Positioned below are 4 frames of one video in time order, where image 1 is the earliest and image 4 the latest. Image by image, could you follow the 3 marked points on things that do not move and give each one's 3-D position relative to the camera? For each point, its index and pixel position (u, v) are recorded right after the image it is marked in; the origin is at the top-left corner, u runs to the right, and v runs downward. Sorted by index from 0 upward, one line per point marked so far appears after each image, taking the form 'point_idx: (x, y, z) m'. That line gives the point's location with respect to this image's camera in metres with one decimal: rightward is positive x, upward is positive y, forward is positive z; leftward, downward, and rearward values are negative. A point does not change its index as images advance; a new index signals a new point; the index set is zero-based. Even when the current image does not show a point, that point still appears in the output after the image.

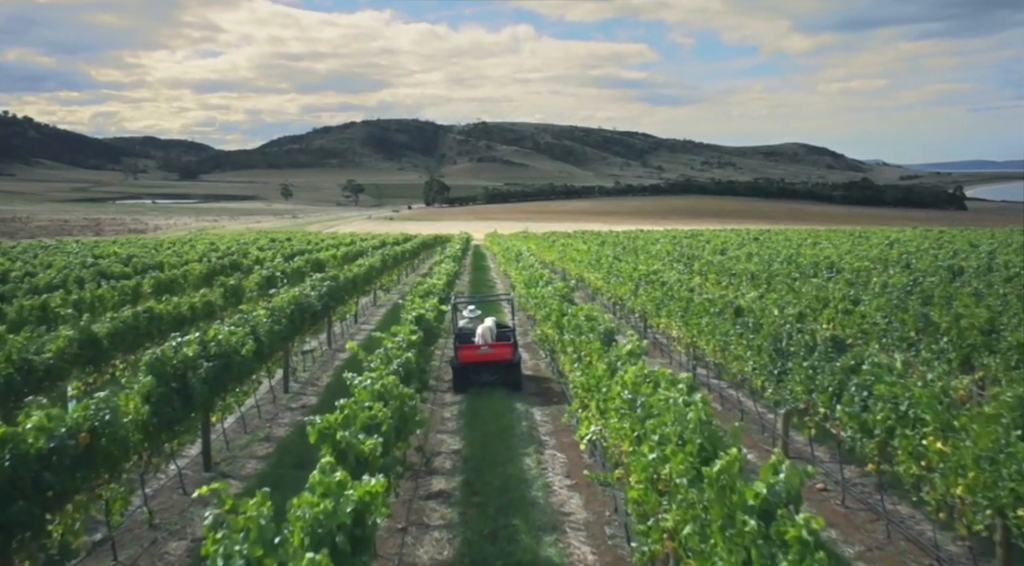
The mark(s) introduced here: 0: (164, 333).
0: (-6.4, -0.9, +13.7) m
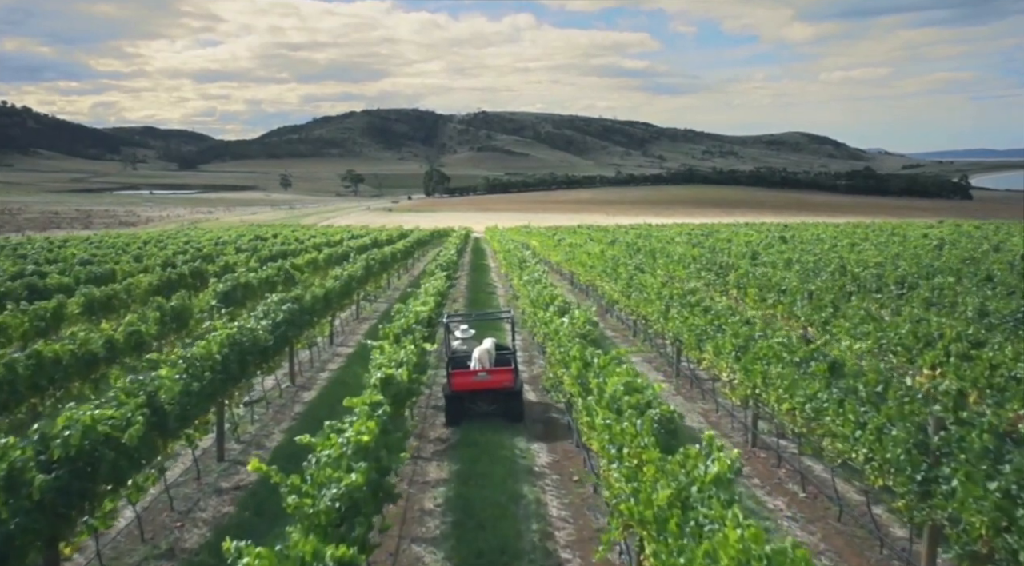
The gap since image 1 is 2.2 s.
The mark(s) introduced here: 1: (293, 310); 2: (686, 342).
0: (-6.4, -1.4, +10.5) m
1: (-4.0, -0.5, +13.7) m
2: (+3.1, -1.0, +13.1) m
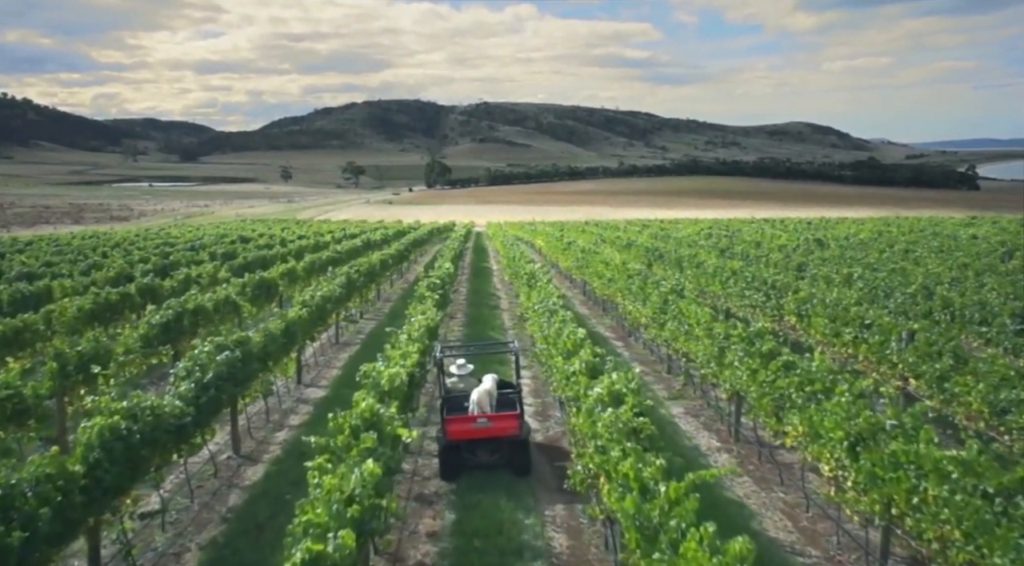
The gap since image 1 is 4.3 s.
0: (-6.2, -2.0, +7.2) m
1: (-3.9, -1.1, +10.3) m
2: (+3.2, -1.6, +9.7) m
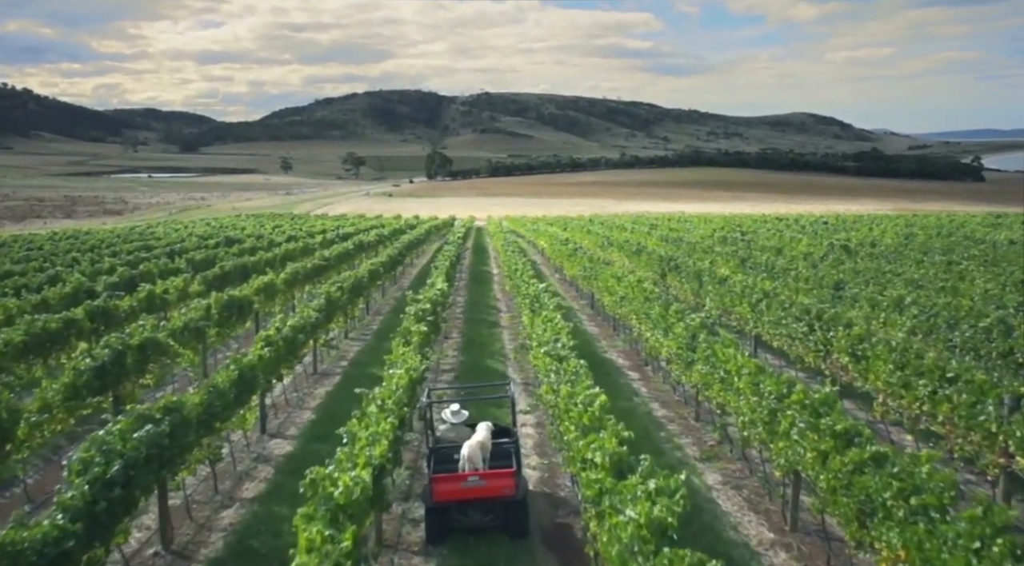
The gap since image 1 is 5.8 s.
0: (-6.2, -2.7, +4.9) m
1: (-3.9, -1.7, +8.1) m
2: (+3.2, -2.2, +7.5) m
